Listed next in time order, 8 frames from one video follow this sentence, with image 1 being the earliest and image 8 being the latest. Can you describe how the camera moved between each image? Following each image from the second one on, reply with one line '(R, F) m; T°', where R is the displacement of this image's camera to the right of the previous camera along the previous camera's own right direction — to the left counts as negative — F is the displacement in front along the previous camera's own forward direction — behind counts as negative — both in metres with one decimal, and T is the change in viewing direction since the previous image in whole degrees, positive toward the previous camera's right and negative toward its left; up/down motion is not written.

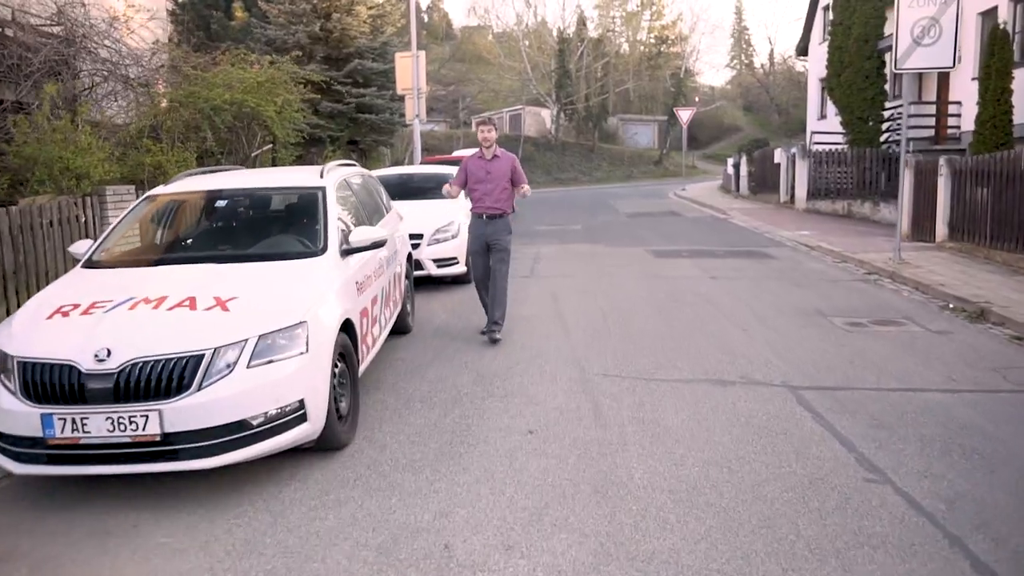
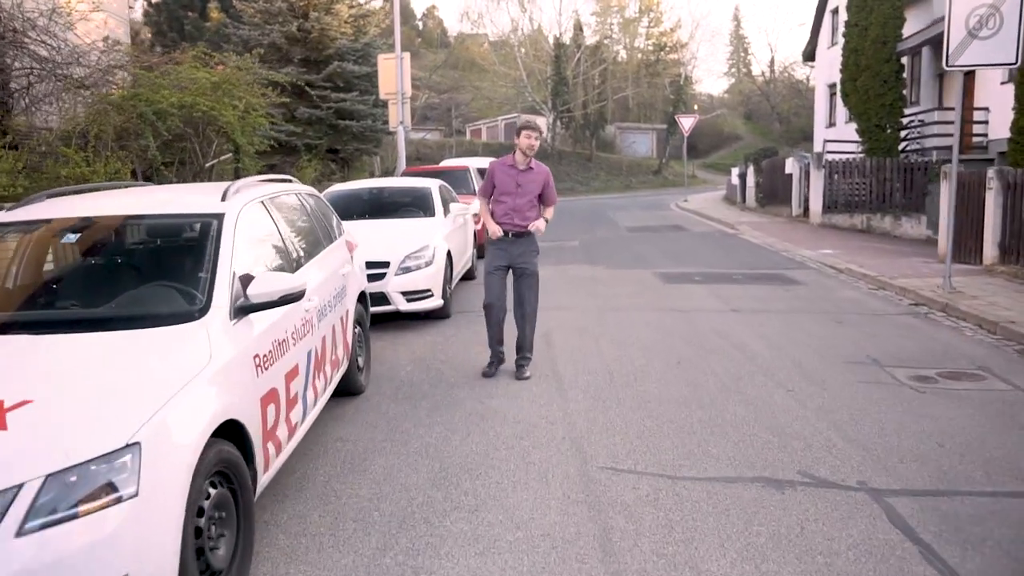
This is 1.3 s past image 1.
(+0.1, +2.0) m; 0°
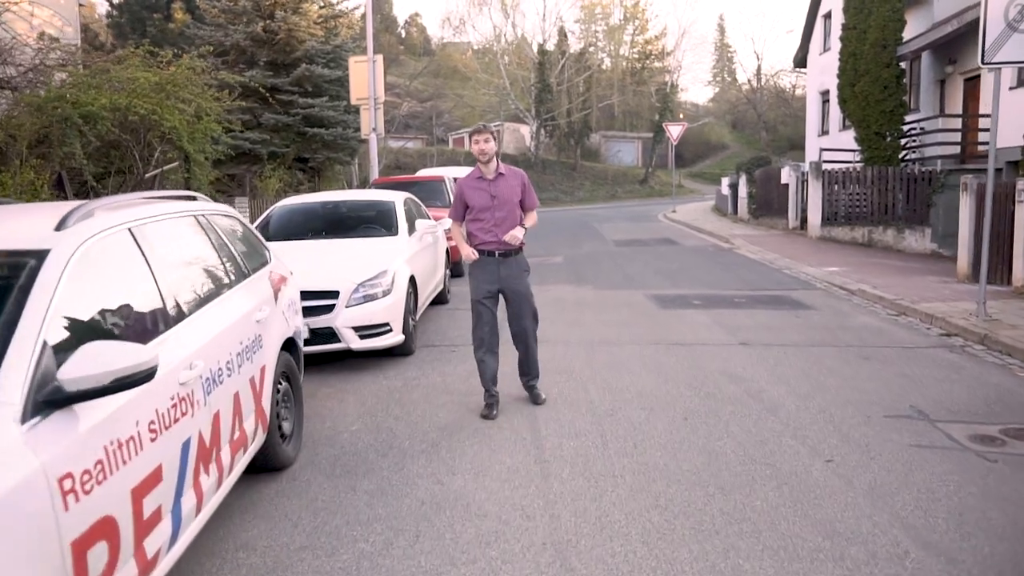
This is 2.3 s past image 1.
(+0.1, +1.5) m; +1°
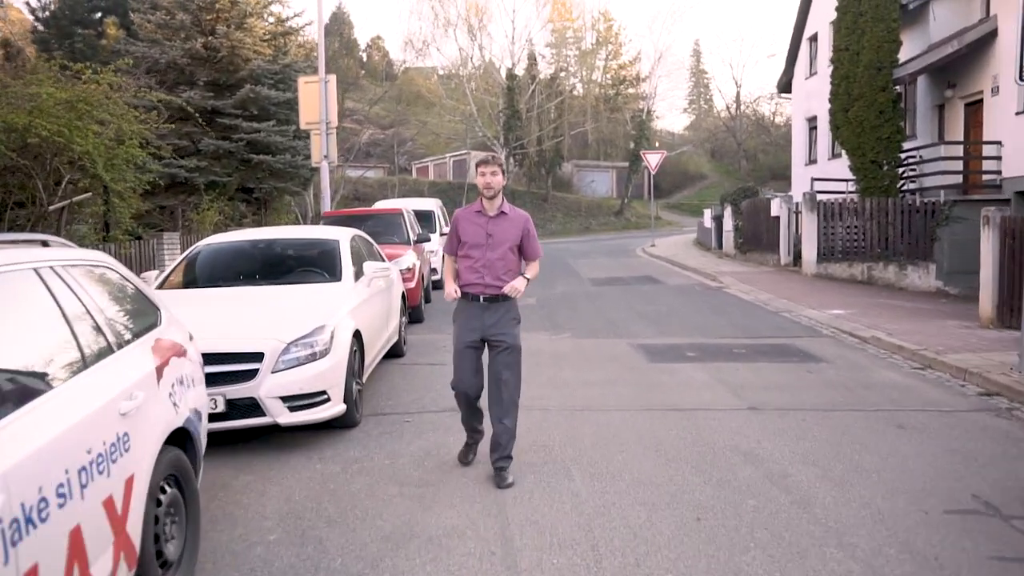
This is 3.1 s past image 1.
(0.0, +1.8) m; +1°
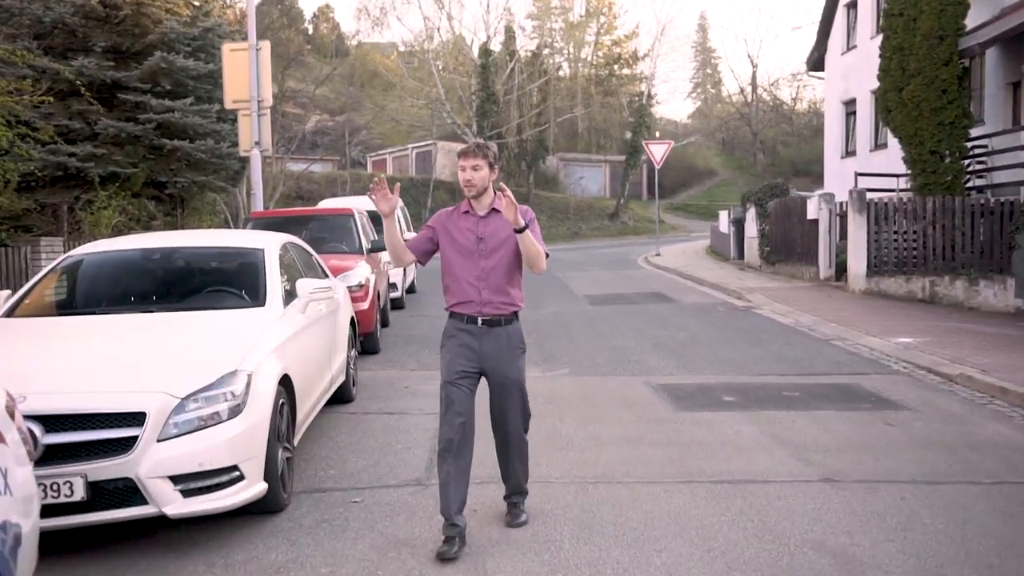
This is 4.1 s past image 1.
(-0.2, +2.9) m; +2°
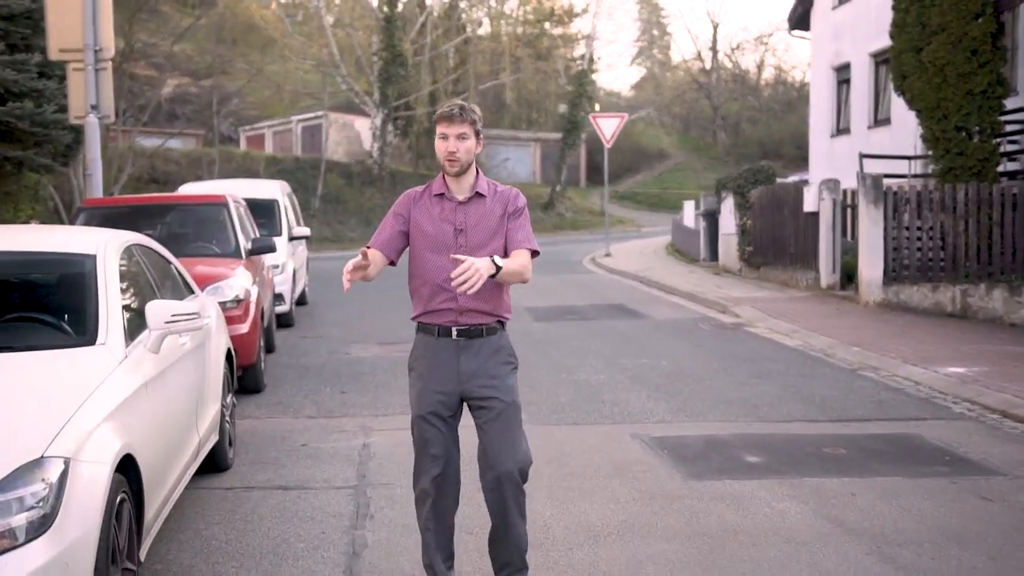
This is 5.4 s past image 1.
(-0.4, +2.8) m; +6°
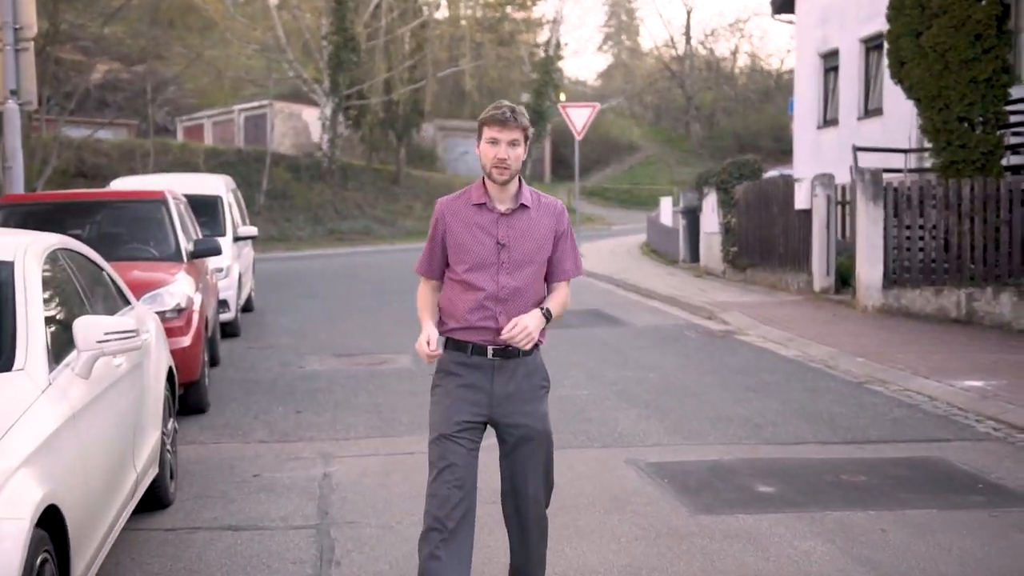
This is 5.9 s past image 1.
(-0.2, +0.8) m; +3°
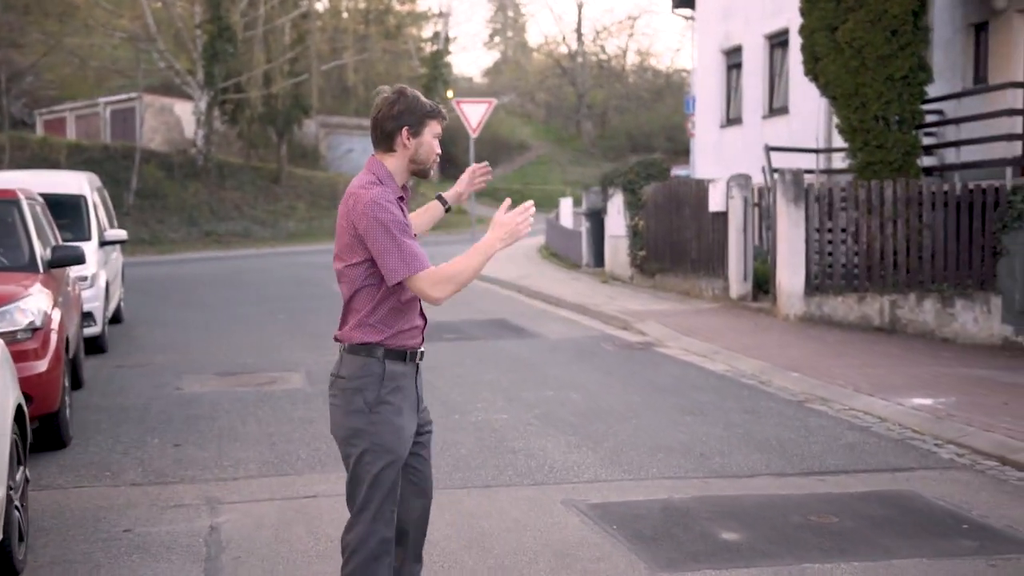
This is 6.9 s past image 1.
(-0.2, +0.7) m; +6°
